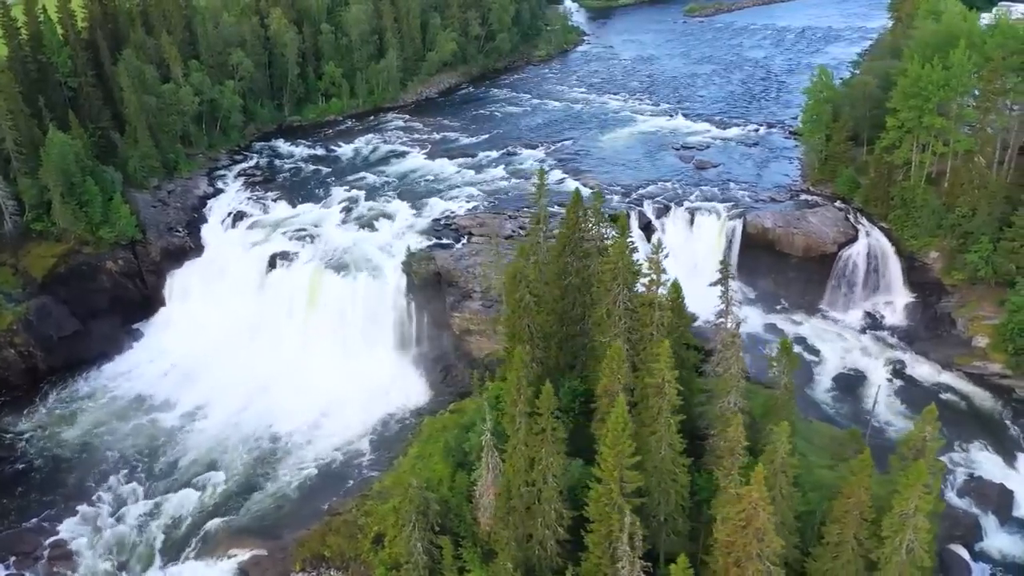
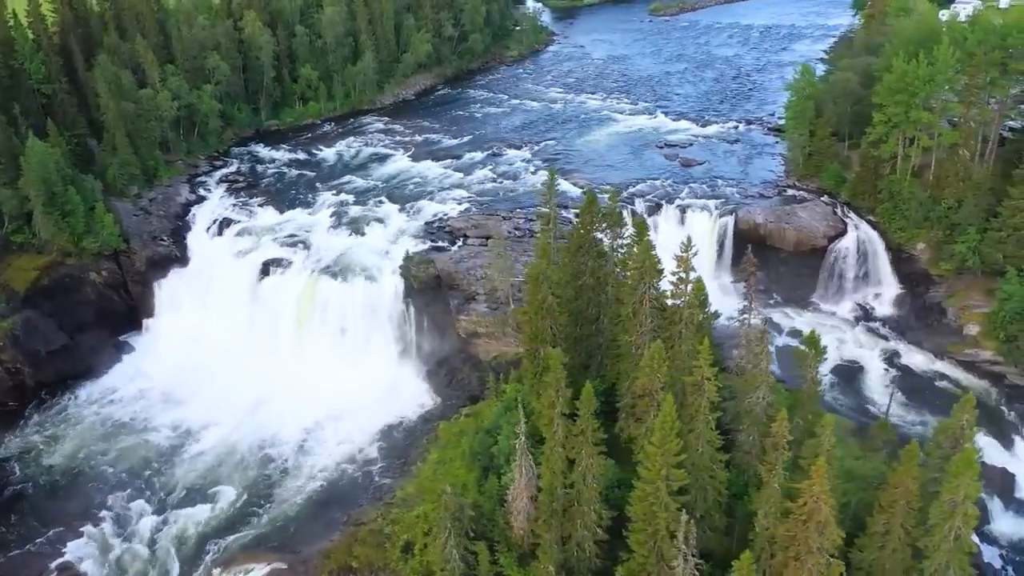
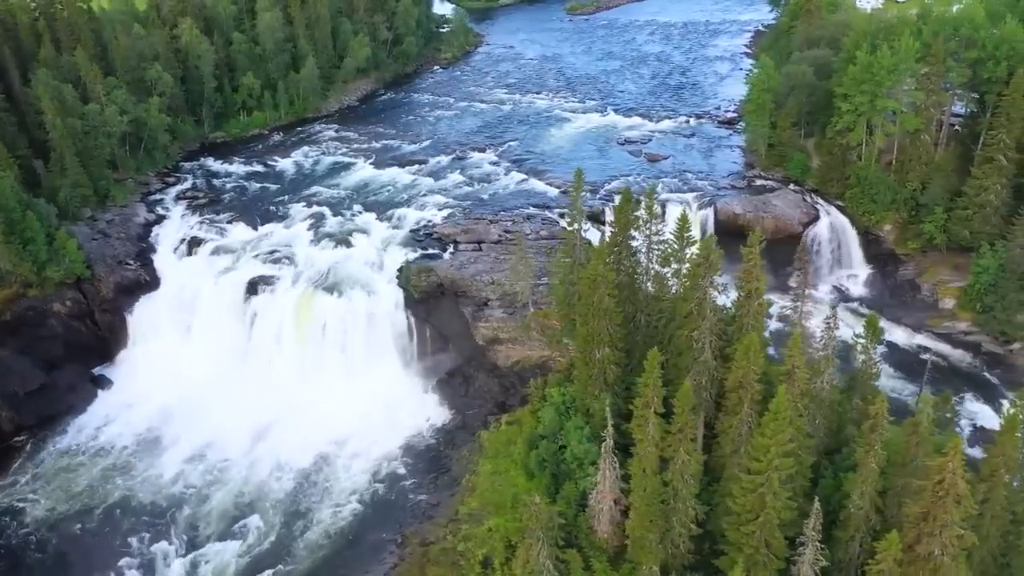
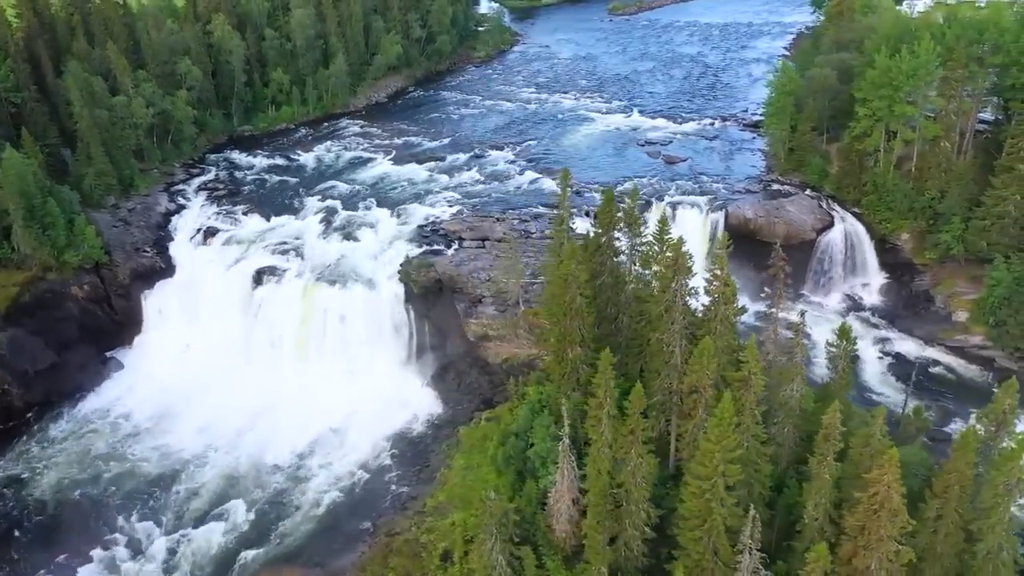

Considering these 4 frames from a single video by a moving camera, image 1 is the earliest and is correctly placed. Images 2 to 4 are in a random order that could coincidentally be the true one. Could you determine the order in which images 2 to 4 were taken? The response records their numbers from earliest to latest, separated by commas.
2, 4, 3
